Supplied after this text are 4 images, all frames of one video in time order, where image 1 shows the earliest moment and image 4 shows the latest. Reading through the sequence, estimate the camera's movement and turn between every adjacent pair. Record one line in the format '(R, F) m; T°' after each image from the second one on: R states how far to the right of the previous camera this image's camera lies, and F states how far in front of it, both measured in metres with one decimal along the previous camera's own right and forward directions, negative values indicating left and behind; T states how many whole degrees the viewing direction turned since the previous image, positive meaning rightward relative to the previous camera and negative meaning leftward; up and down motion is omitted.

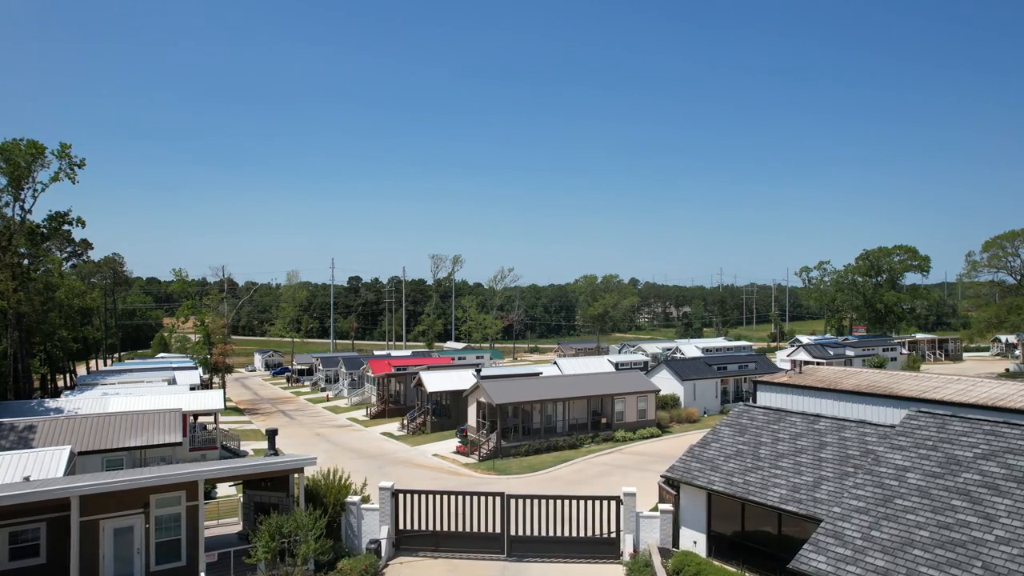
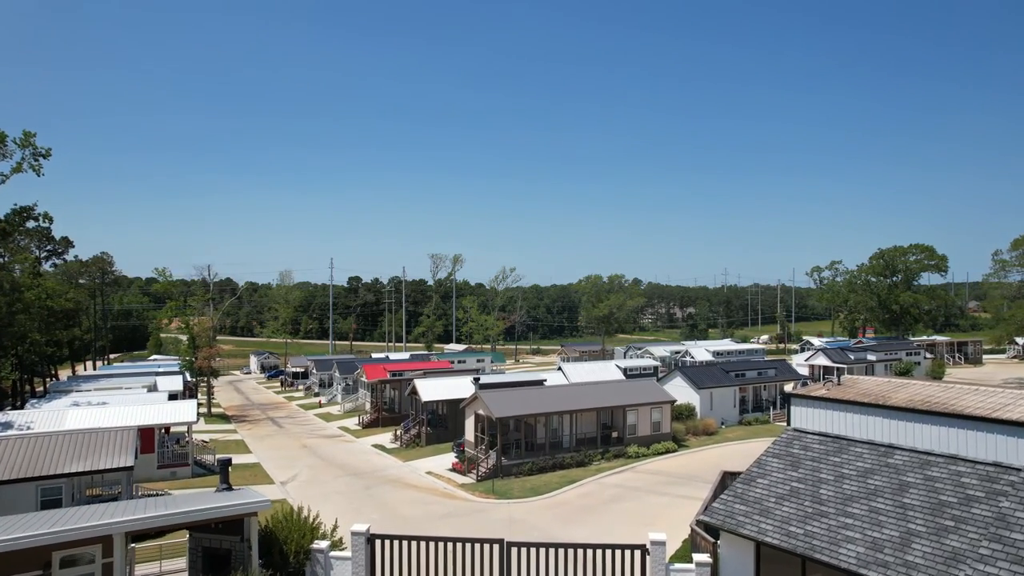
(0.0, +2.7) m; 0°
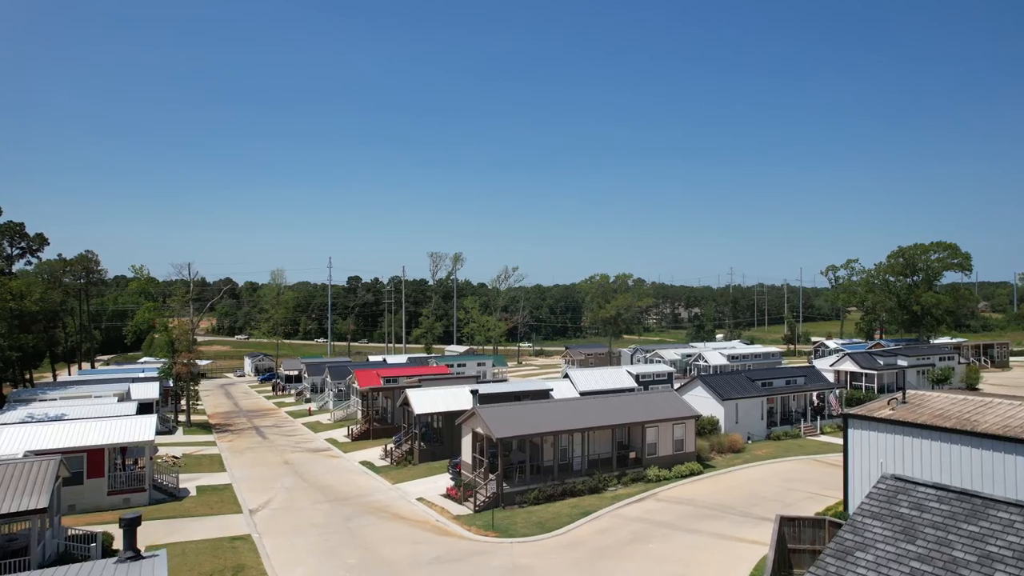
(0.0, +3.4) m; 0°
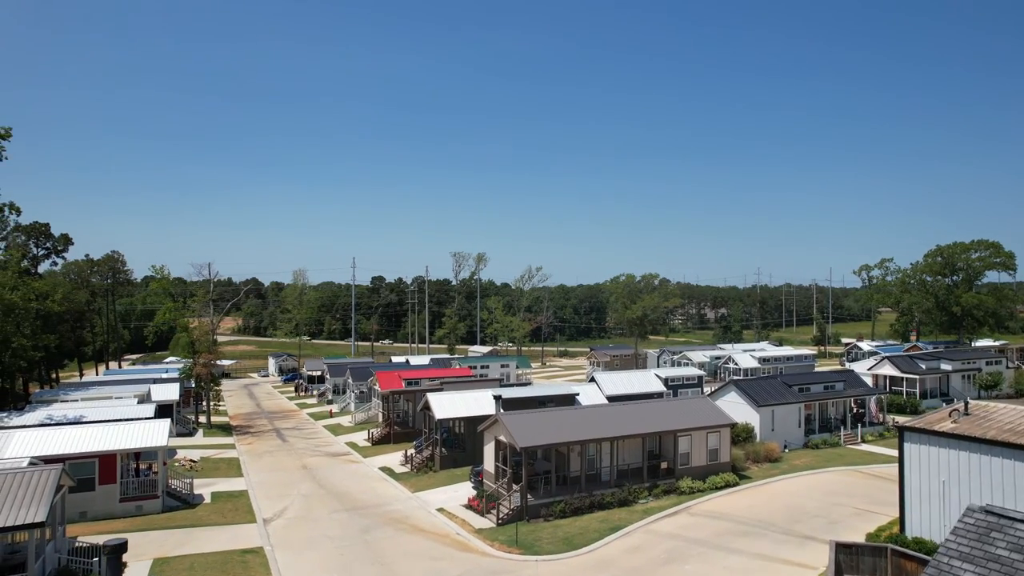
(-0.1, +1.1) m; -2°
